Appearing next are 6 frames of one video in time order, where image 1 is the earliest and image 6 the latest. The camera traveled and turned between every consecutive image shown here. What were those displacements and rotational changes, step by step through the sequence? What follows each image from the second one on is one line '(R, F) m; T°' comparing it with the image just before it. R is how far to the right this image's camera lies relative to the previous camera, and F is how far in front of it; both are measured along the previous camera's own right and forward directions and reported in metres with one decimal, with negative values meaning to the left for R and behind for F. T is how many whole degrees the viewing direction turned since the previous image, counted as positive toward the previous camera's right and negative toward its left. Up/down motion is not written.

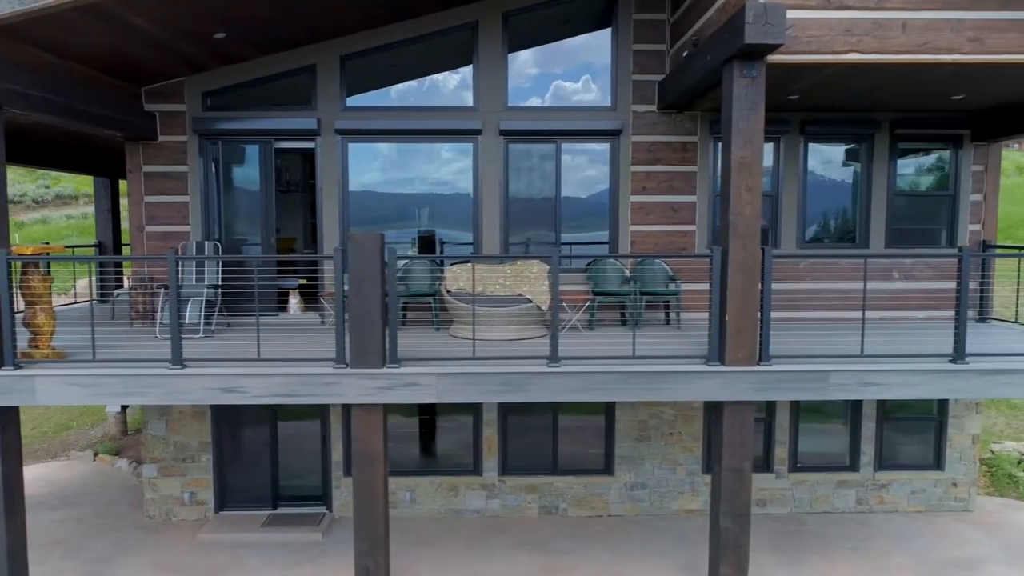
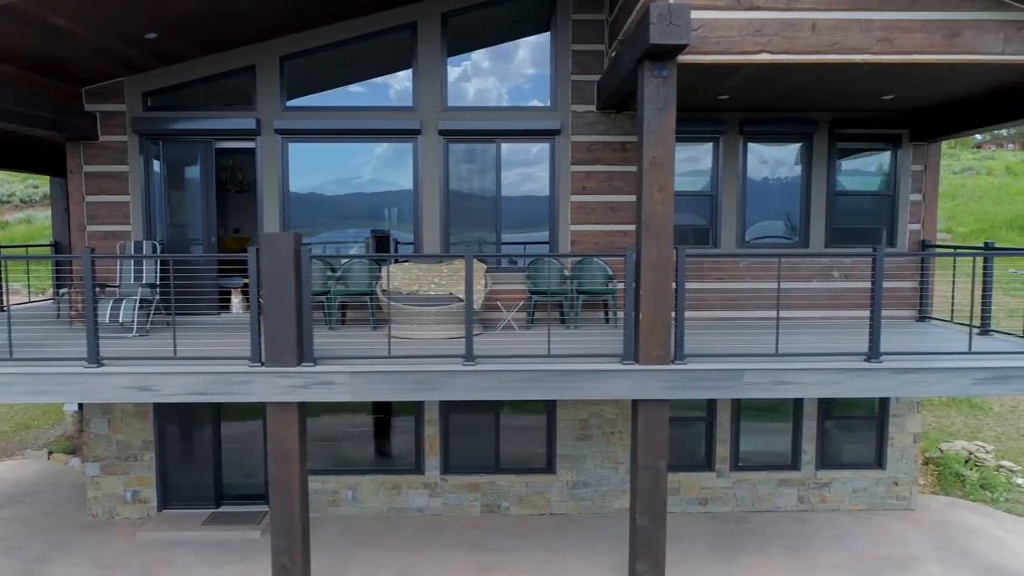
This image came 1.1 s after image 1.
(+0.7, 0.0) m; 0°
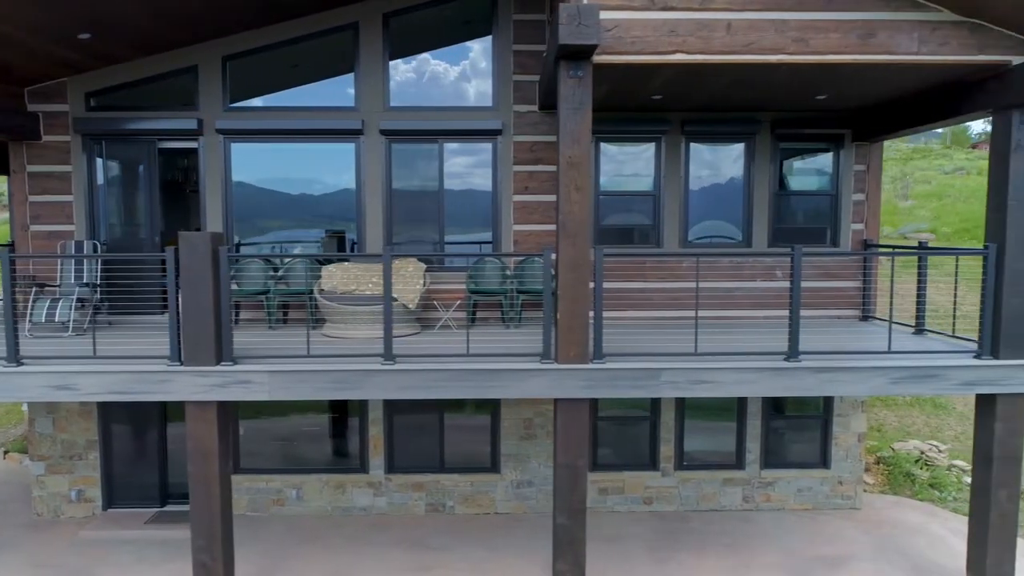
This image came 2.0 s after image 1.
(+0.7, 0.0) m; 0°
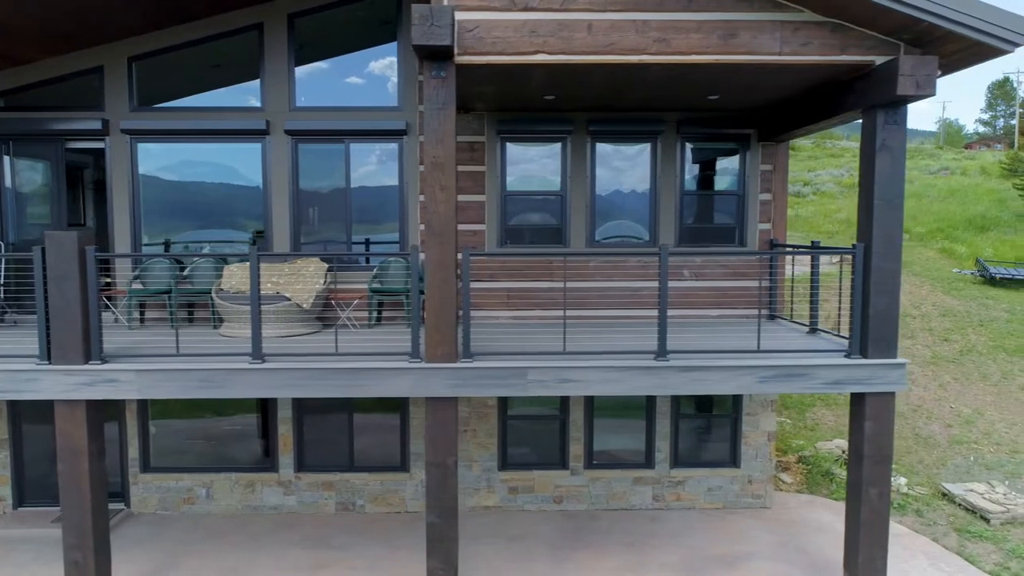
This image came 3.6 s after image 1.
(+1.1, 0.0) m; 0°
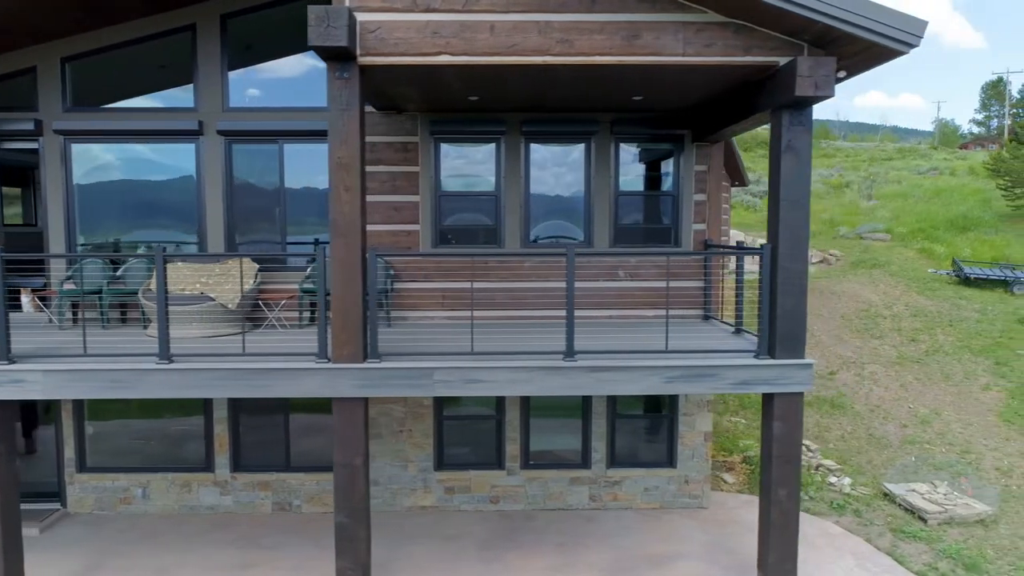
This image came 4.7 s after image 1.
(+0.8, 0.0) m; 0°
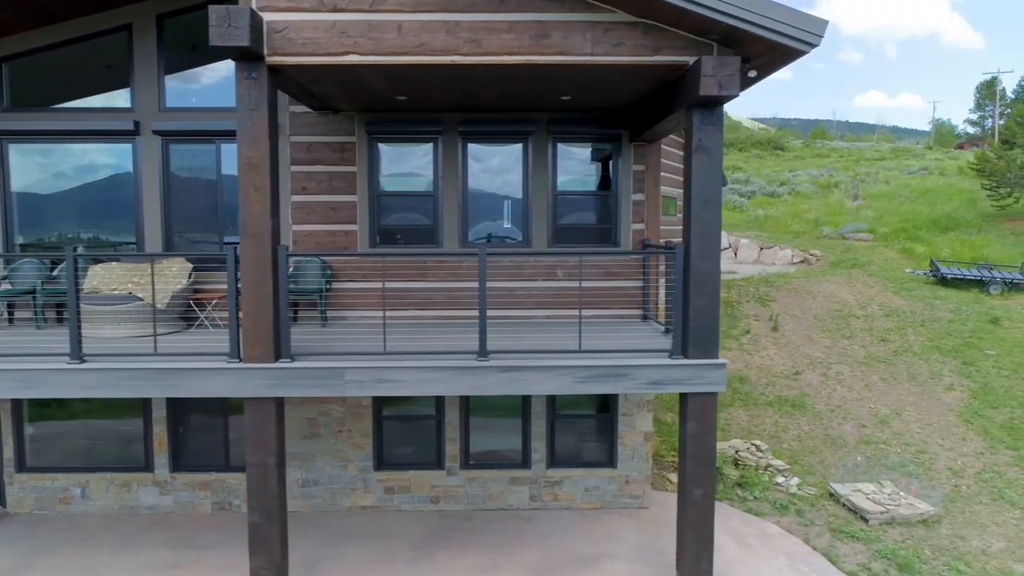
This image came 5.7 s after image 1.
(+0.8, 0.0) m; 0°
